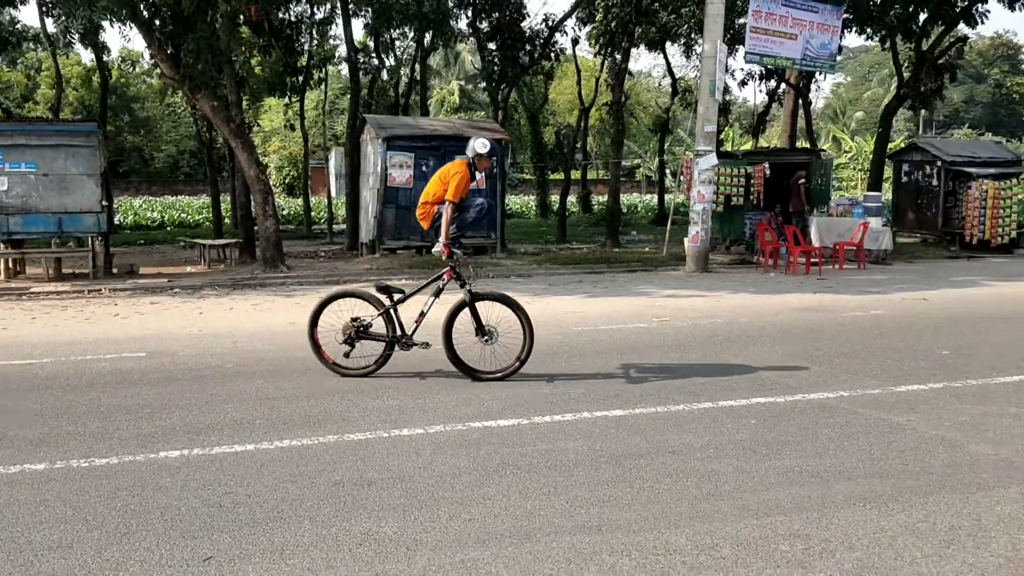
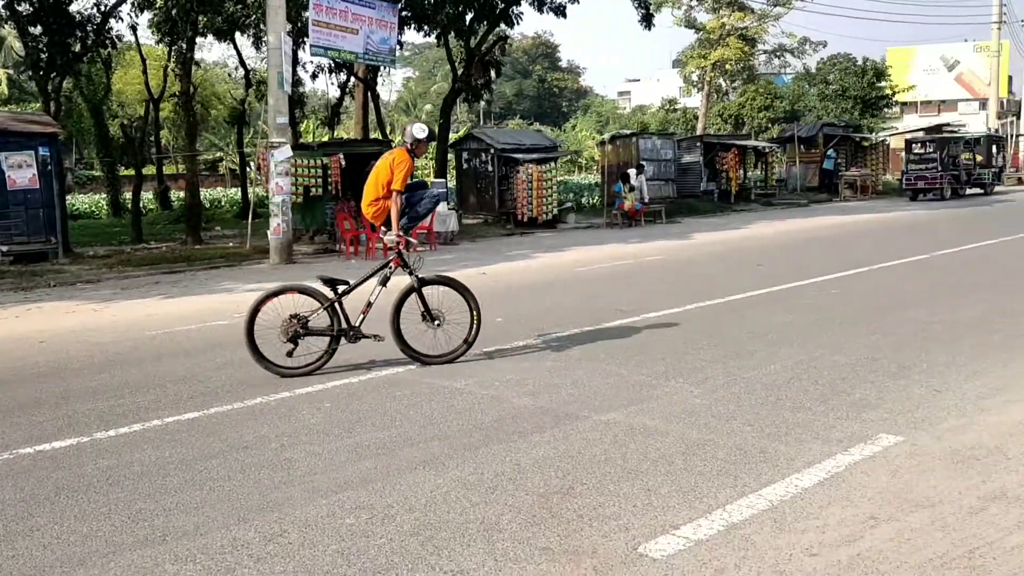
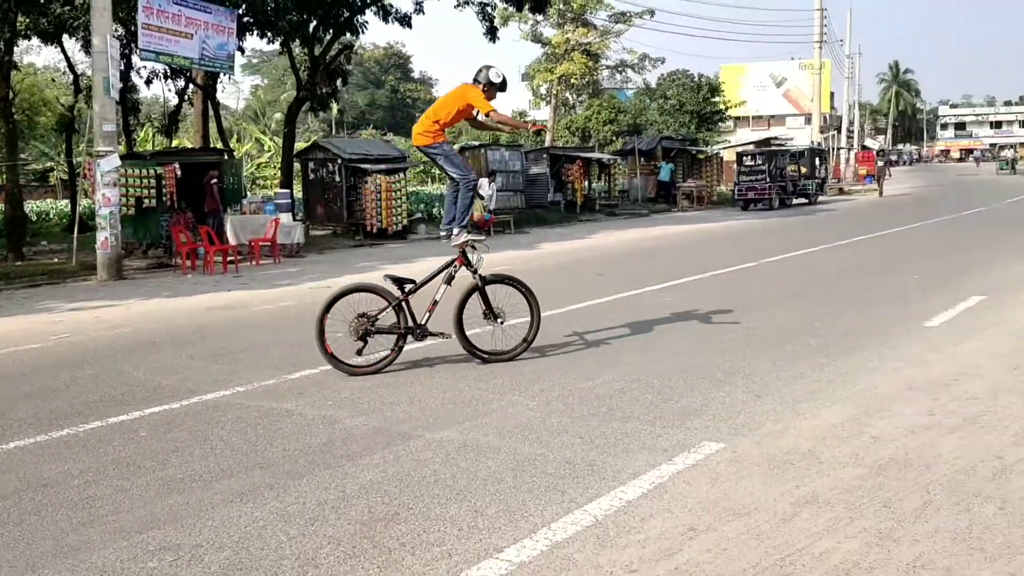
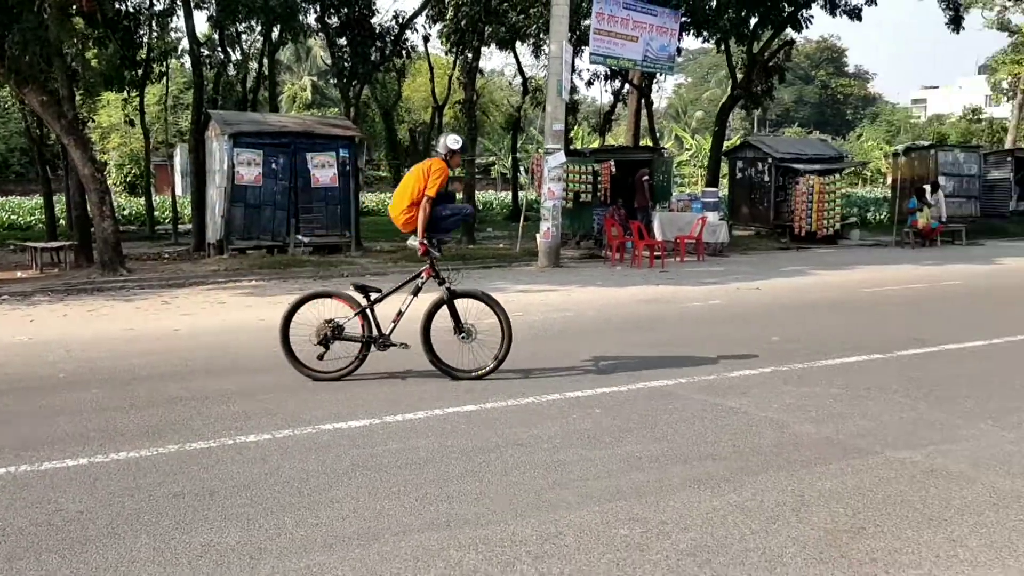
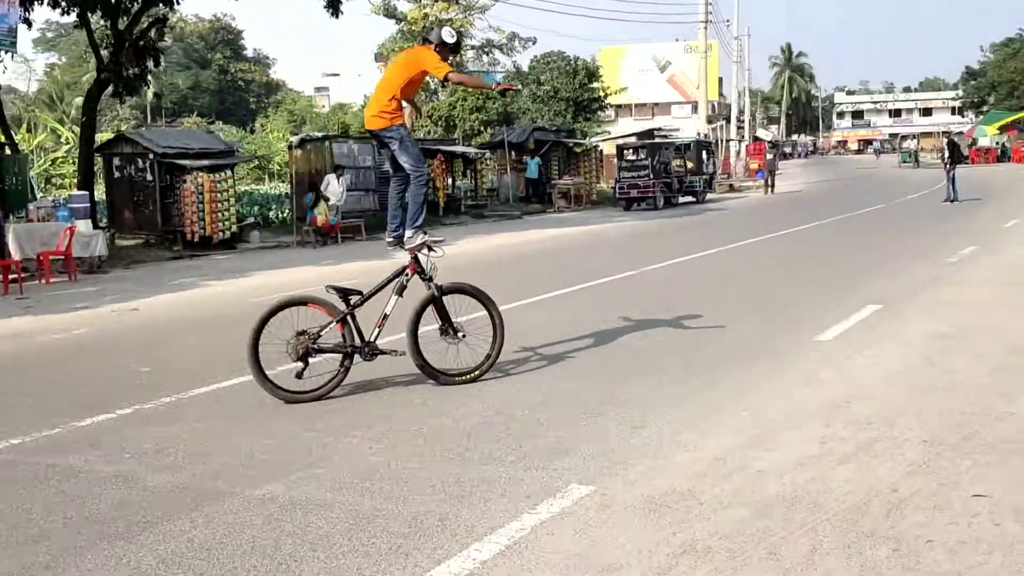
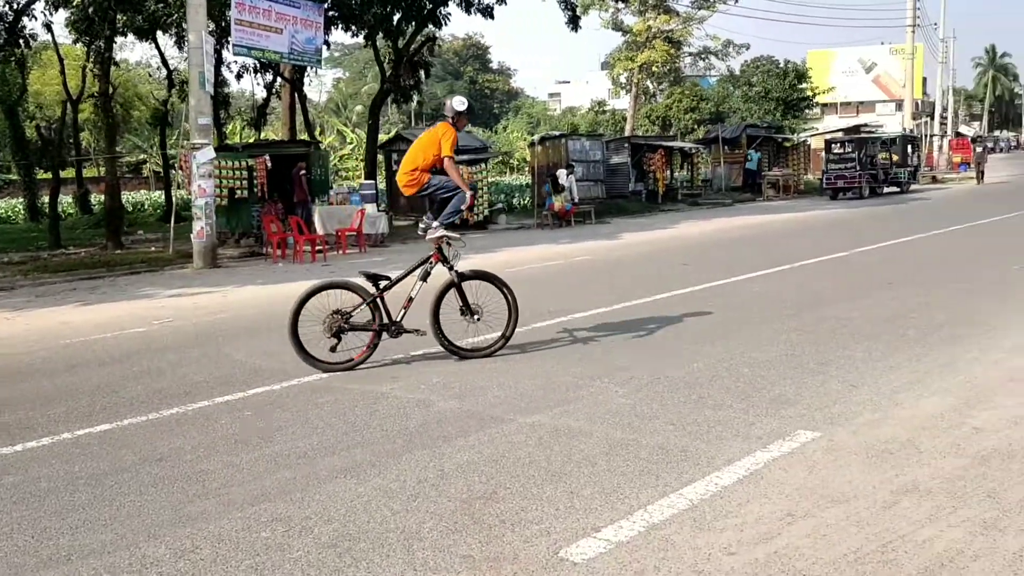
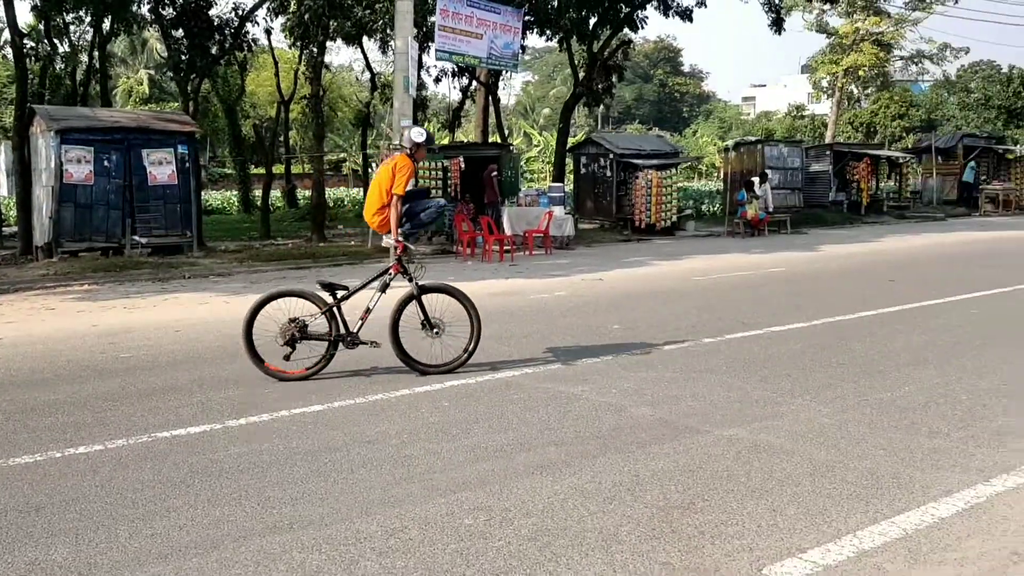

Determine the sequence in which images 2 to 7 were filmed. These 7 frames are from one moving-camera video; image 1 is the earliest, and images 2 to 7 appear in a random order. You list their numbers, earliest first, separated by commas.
4, 7, 2, 6, 3, 5
